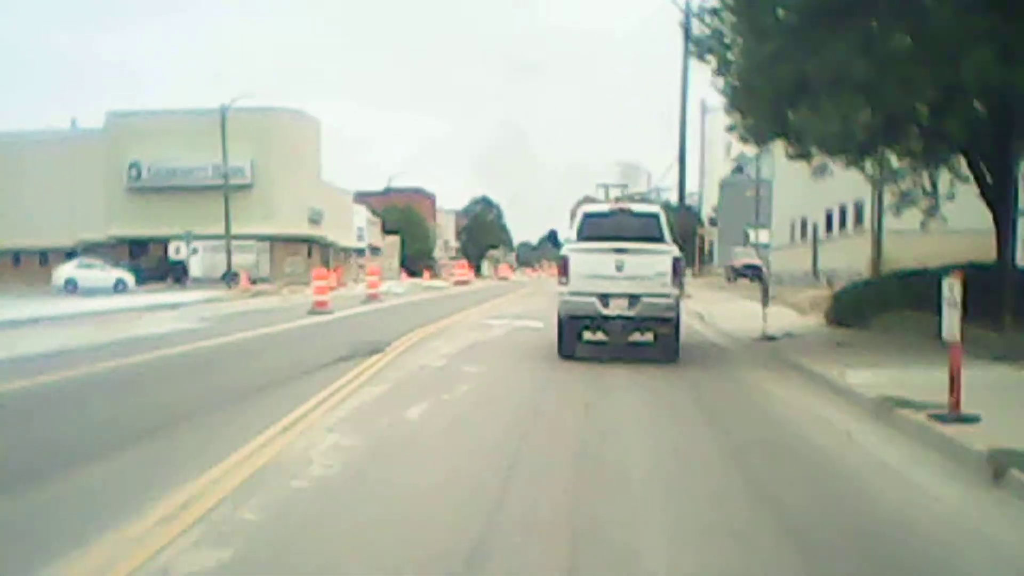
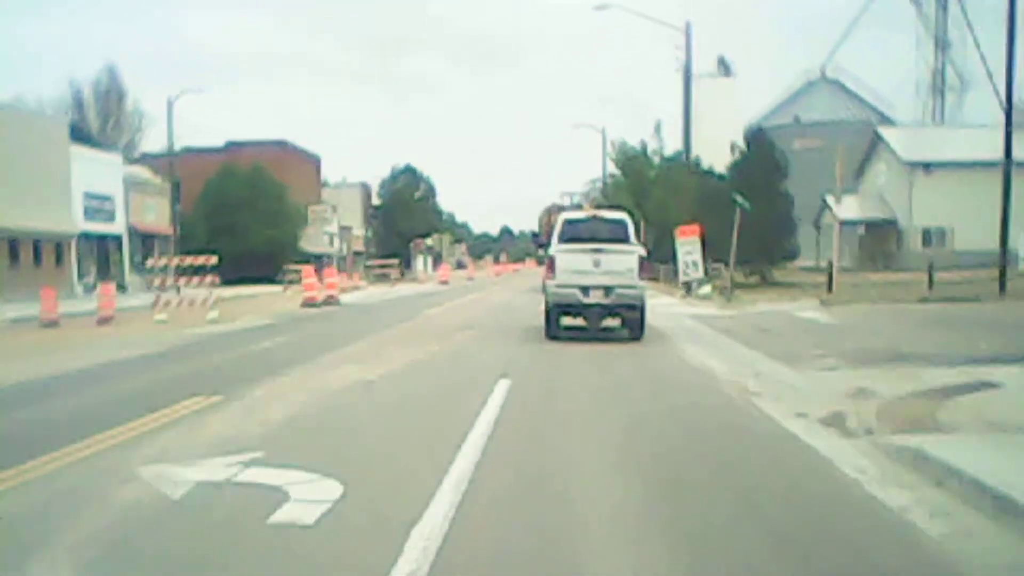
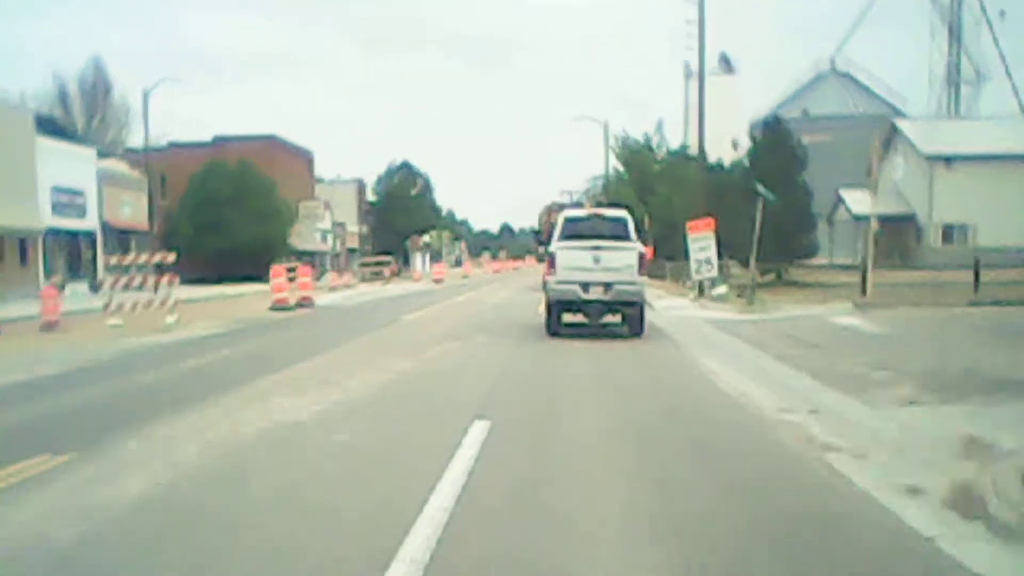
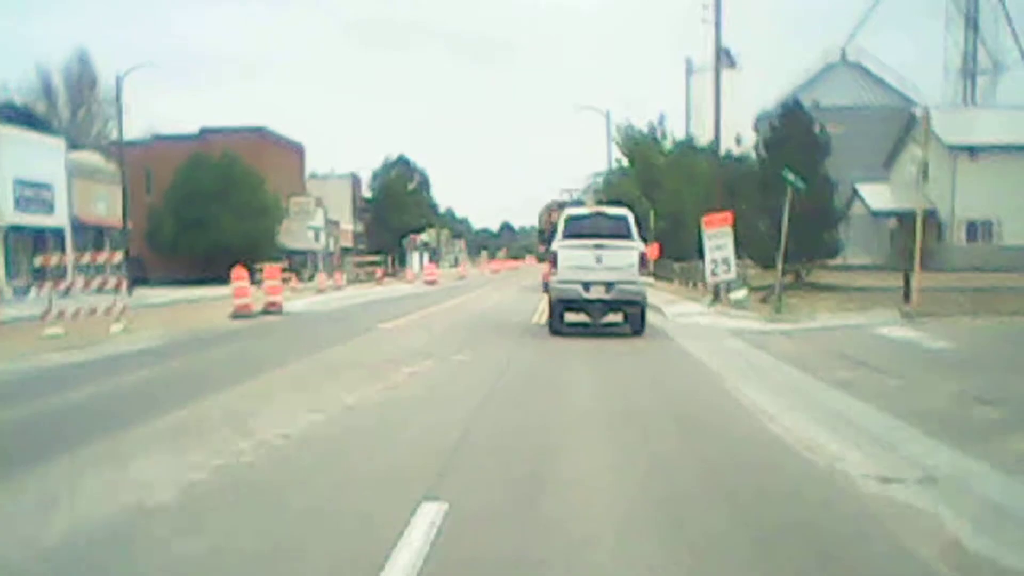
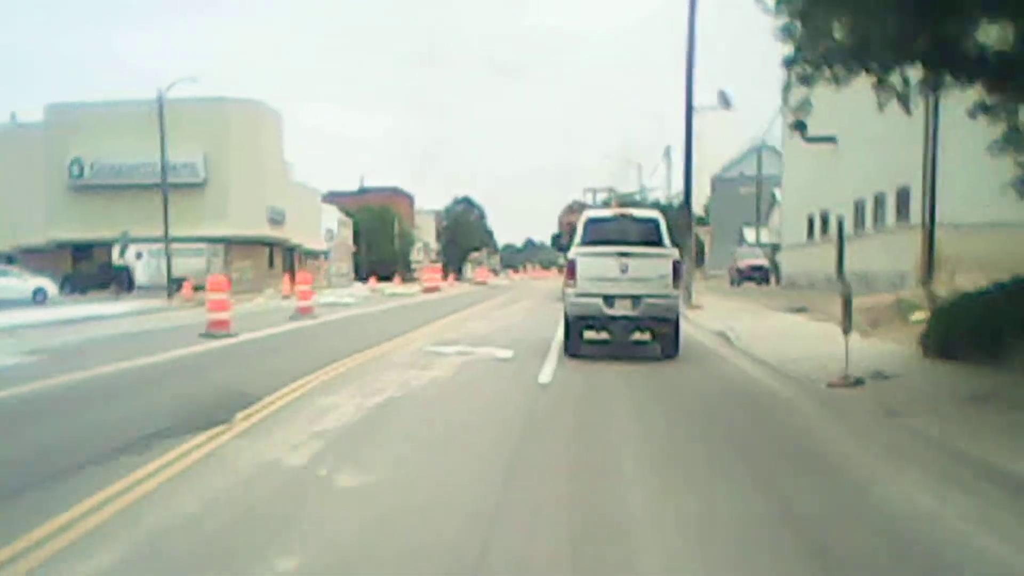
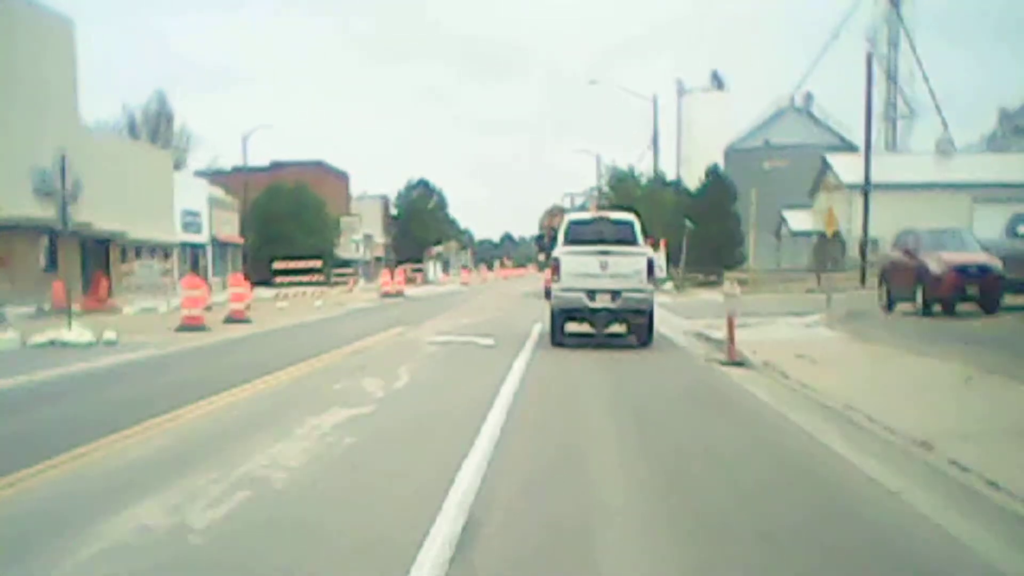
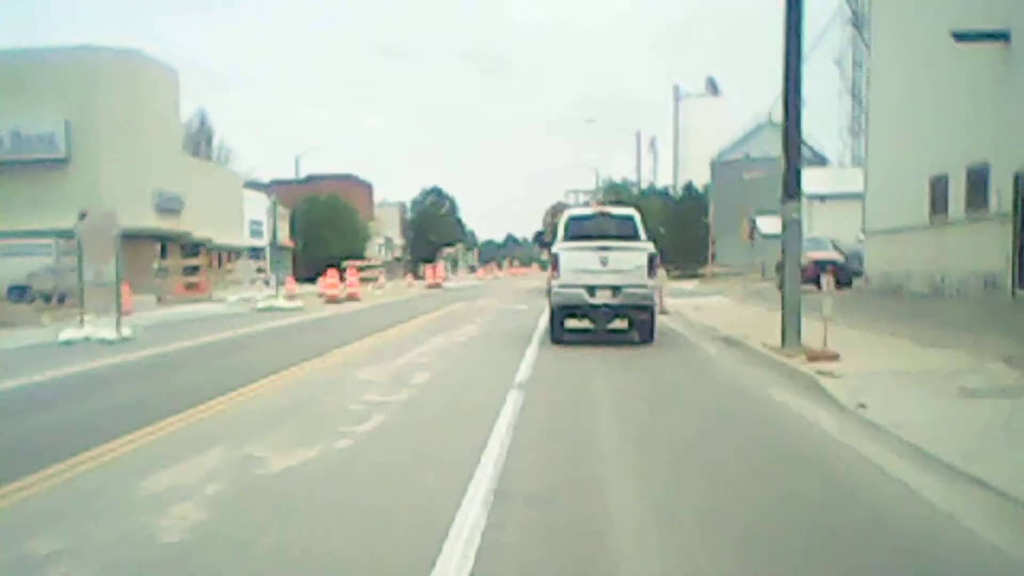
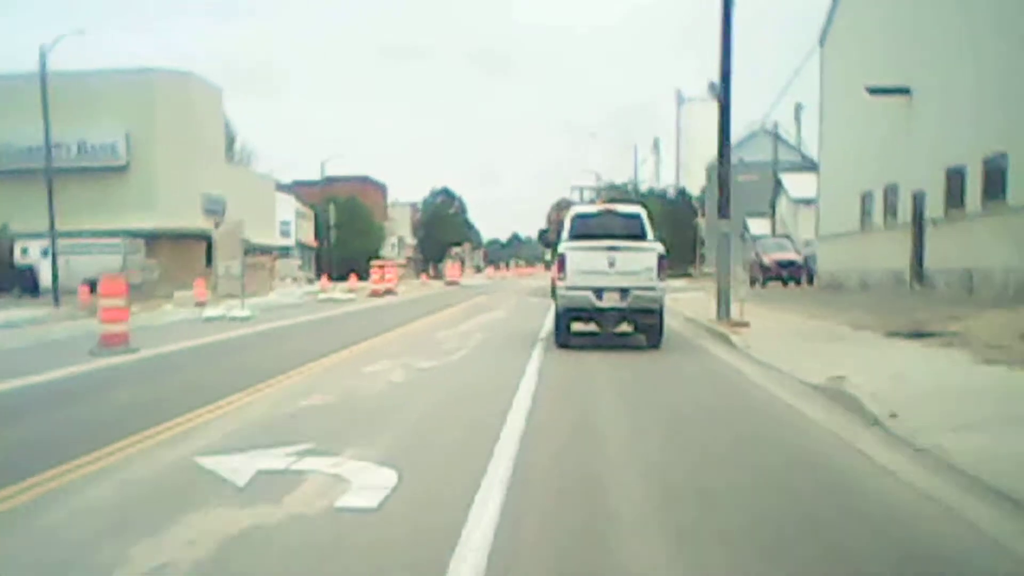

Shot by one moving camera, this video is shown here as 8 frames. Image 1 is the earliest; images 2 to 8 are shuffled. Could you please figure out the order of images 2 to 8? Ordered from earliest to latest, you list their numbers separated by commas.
5, 8, 7, 6, 2, 3, 4
